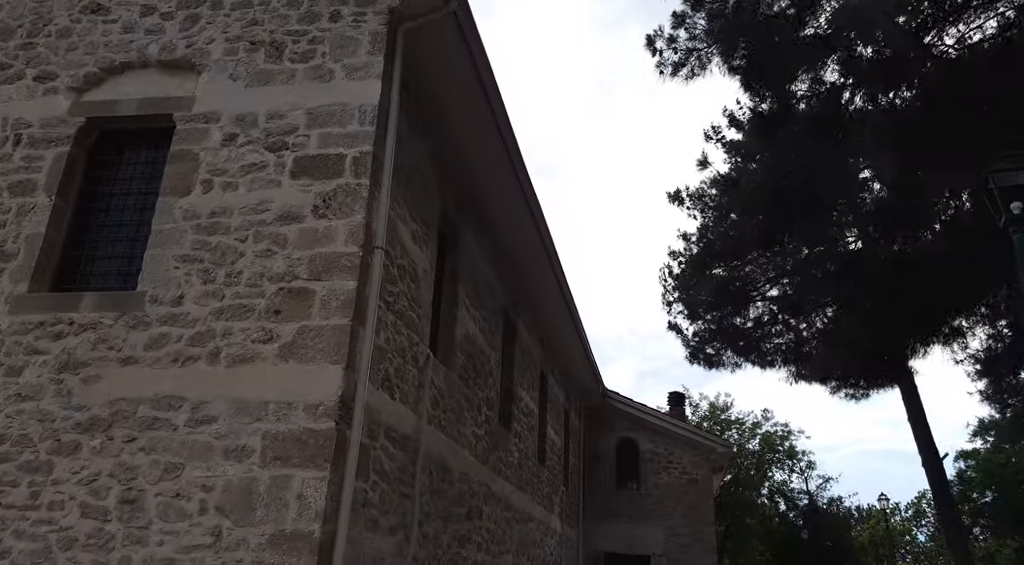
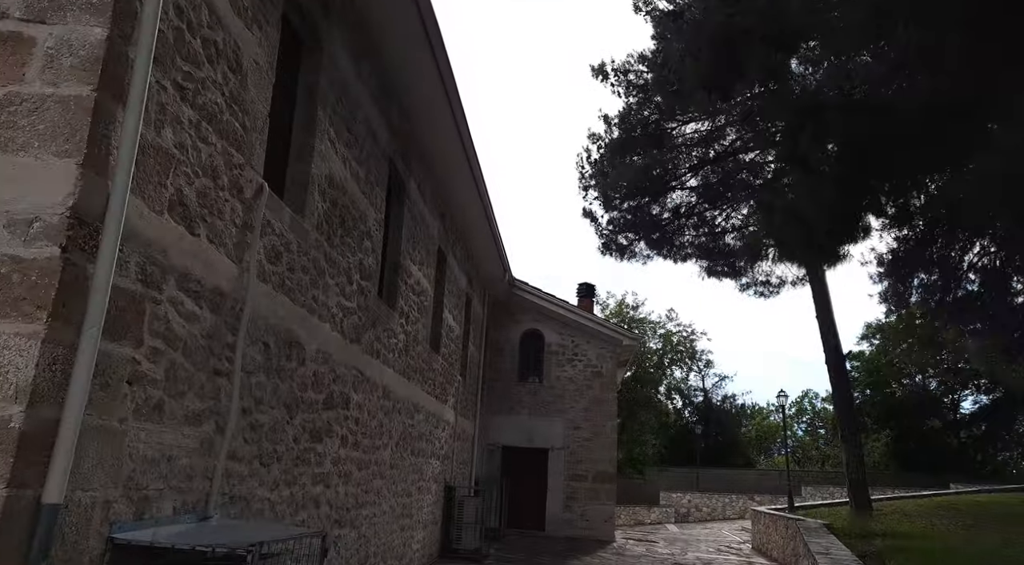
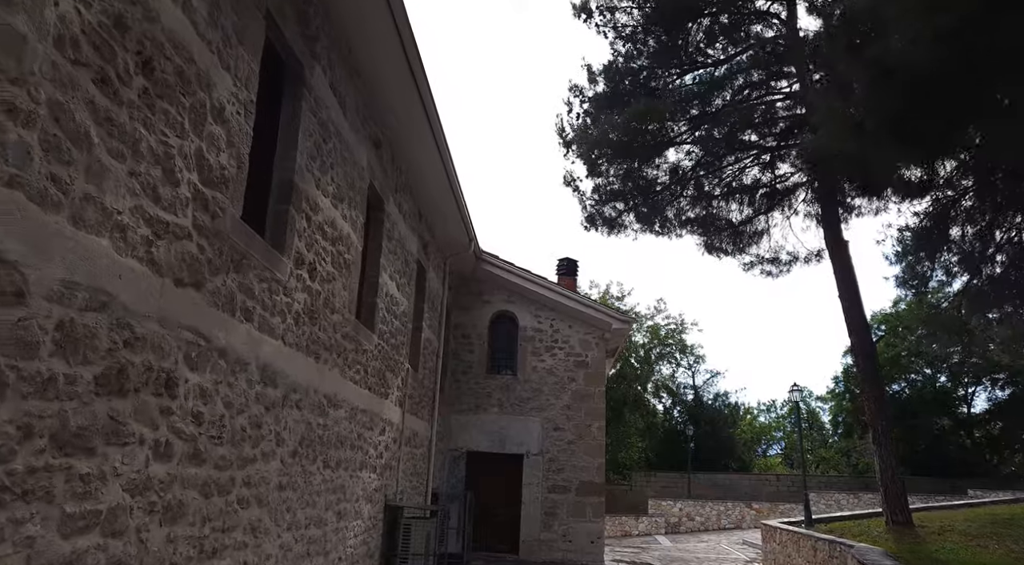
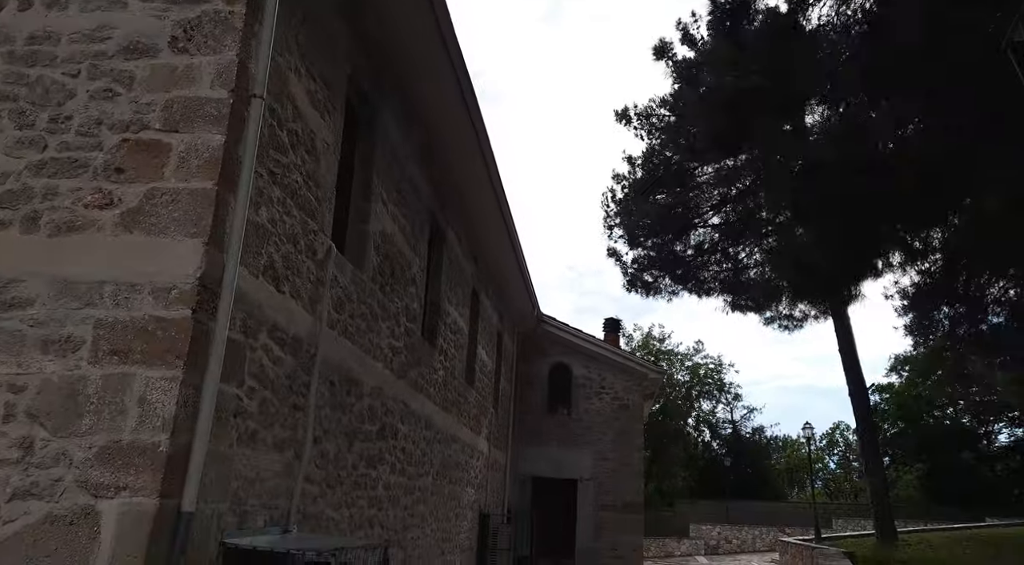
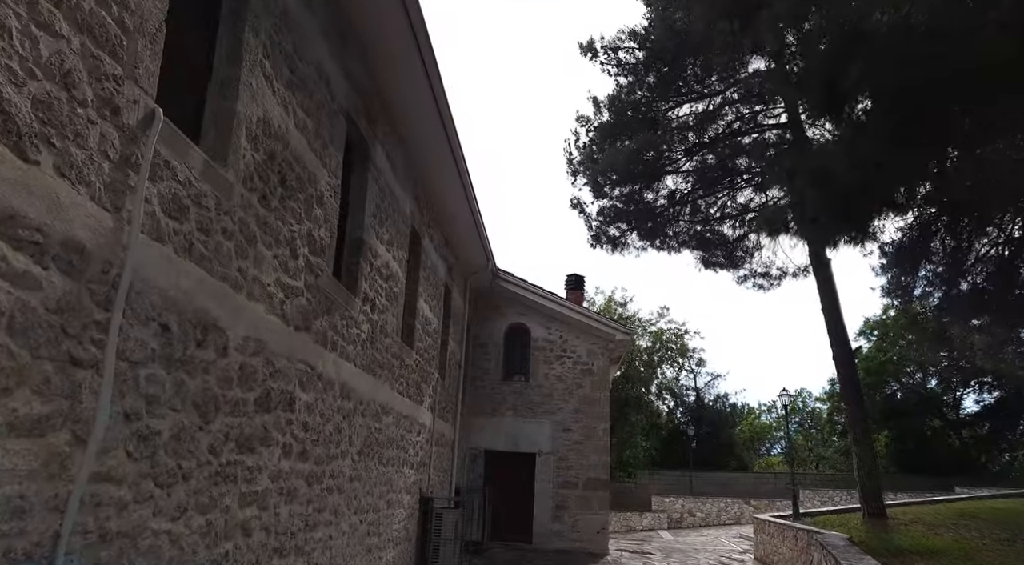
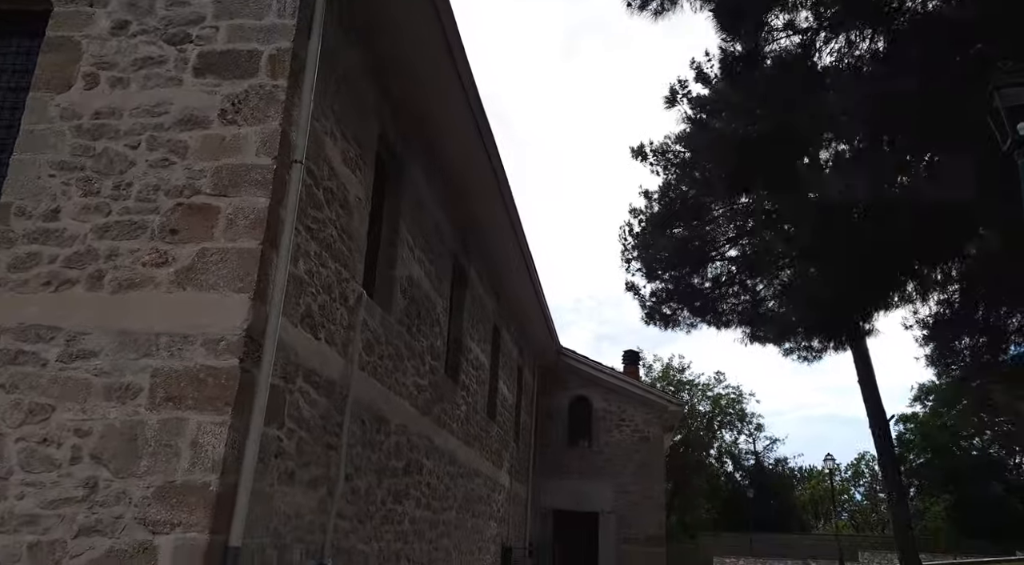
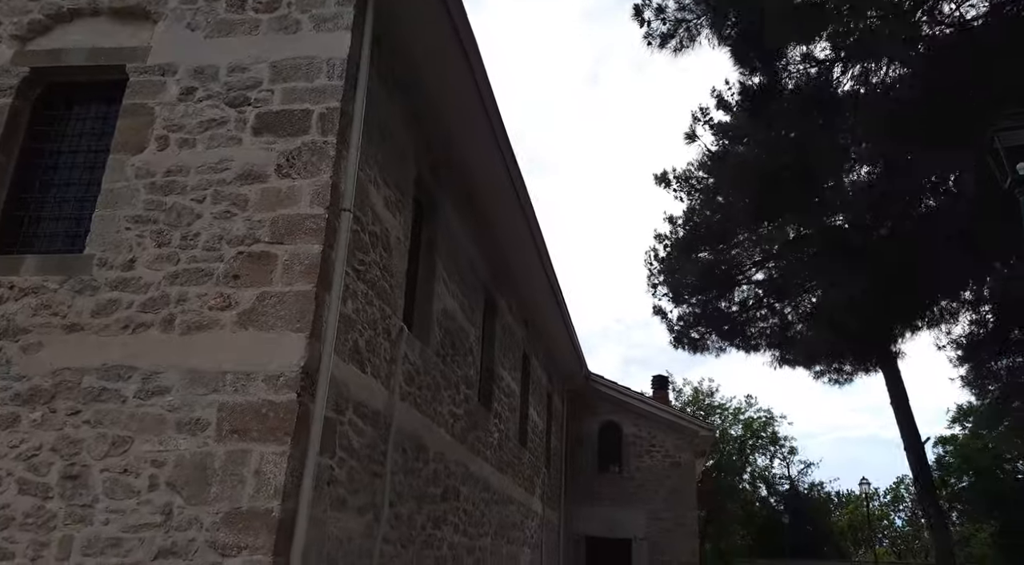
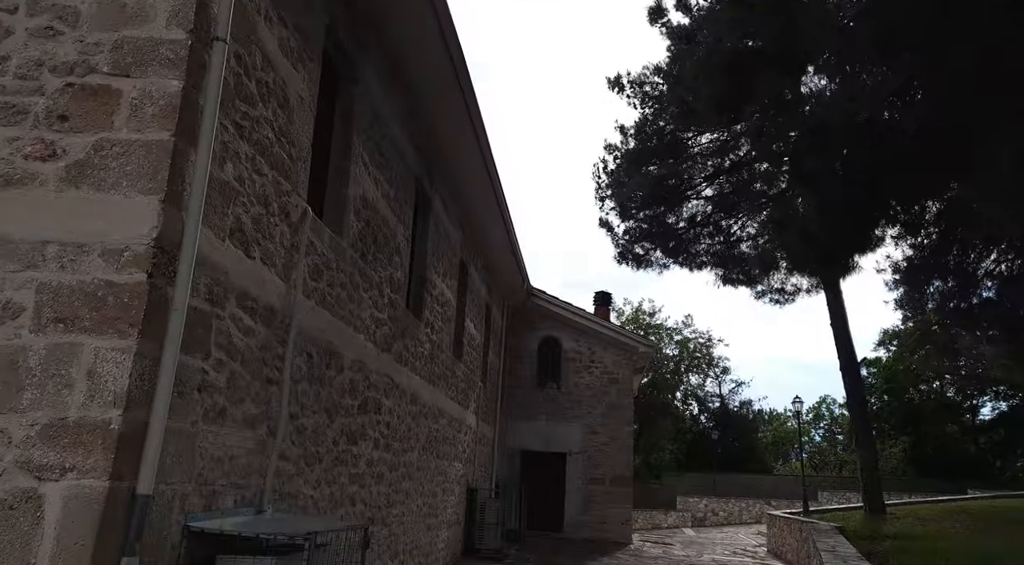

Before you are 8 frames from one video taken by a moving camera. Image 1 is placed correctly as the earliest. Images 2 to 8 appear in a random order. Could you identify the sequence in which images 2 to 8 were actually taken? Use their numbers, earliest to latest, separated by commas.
7, 6, 4, 8, 2, 5, 3
